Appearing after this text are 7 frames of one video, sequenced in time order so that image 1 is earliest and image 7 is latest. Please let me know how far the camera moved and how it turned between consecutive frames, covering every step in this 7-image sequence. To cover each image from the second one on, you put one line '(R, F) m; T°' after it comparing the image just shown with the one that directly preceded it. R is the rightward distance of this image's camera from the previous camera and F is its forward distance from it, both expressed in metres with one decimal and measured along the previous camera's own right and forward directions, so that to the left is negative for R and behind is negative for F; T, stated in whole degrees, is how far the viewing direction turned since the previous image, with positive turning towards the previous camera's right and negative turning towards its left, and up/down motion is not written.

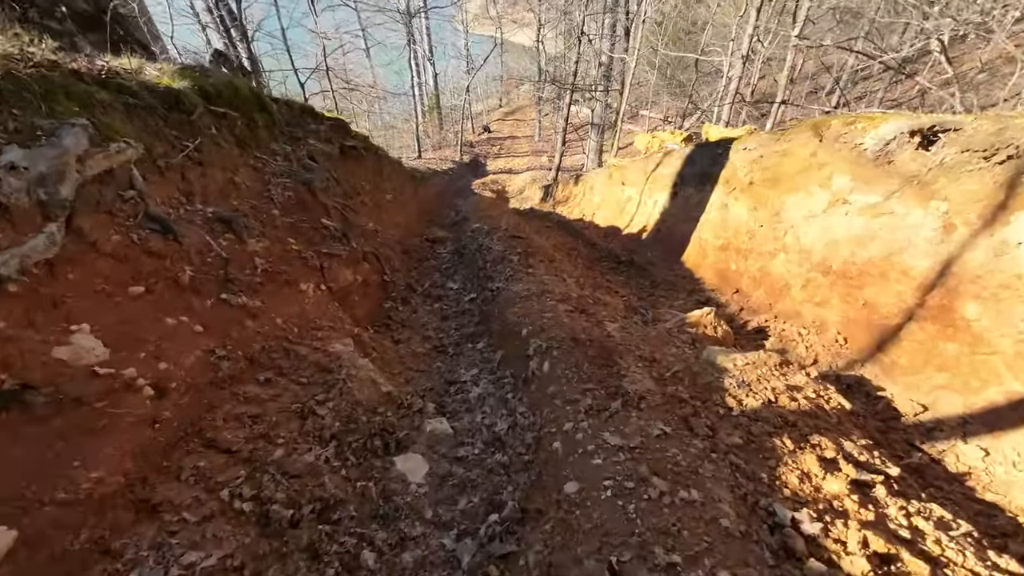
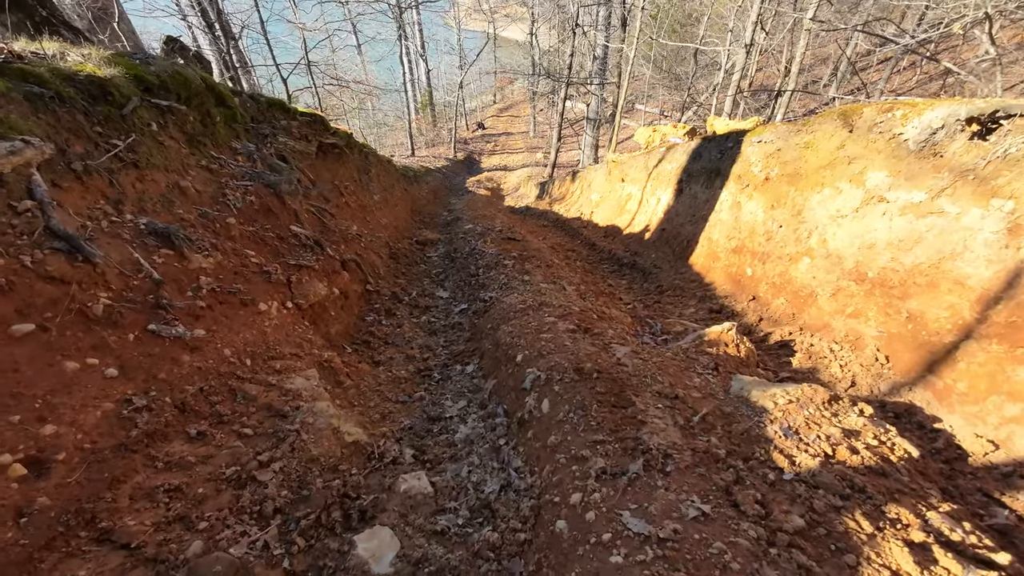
(+0.1, +0.8) m; 0°
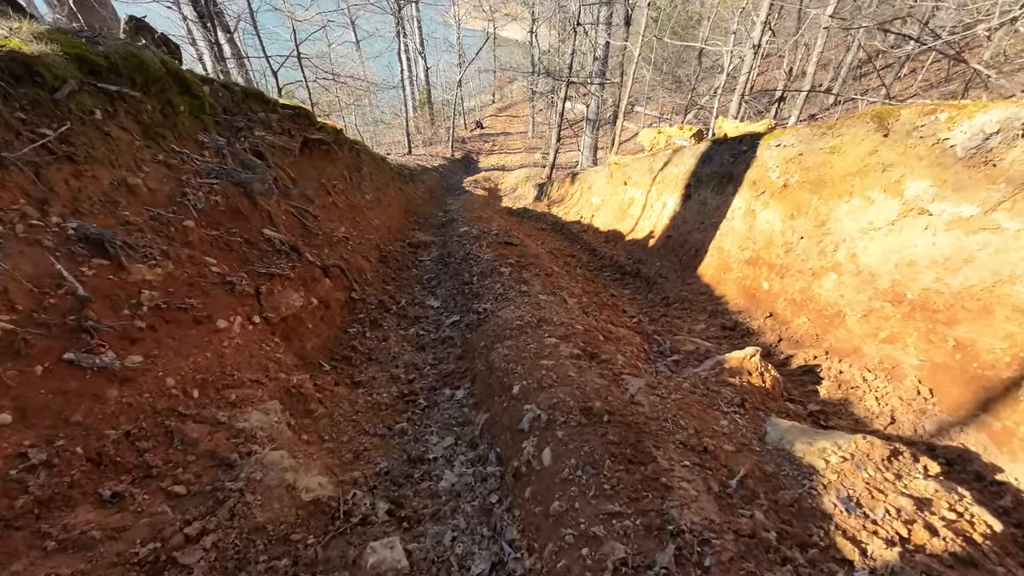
(0.0, +0.6) m; +1°
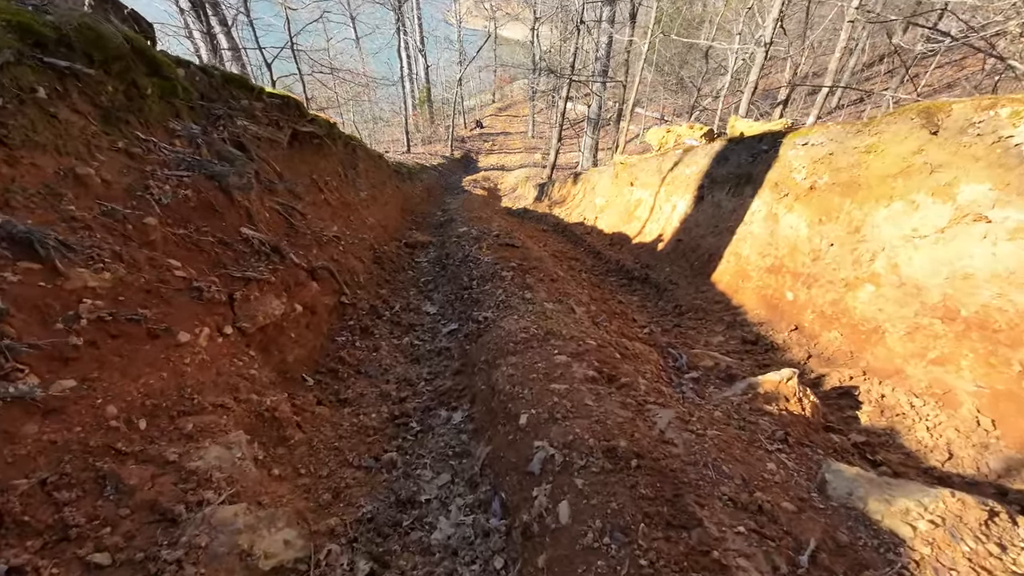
(-0.1, +0.6) m; 0°
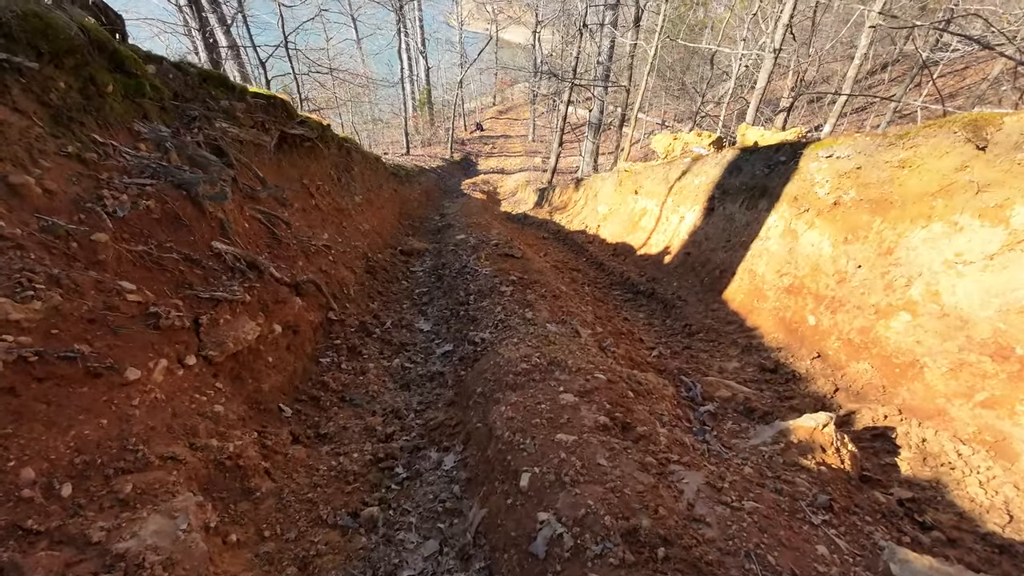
(0.0, +0.5) m; 0°
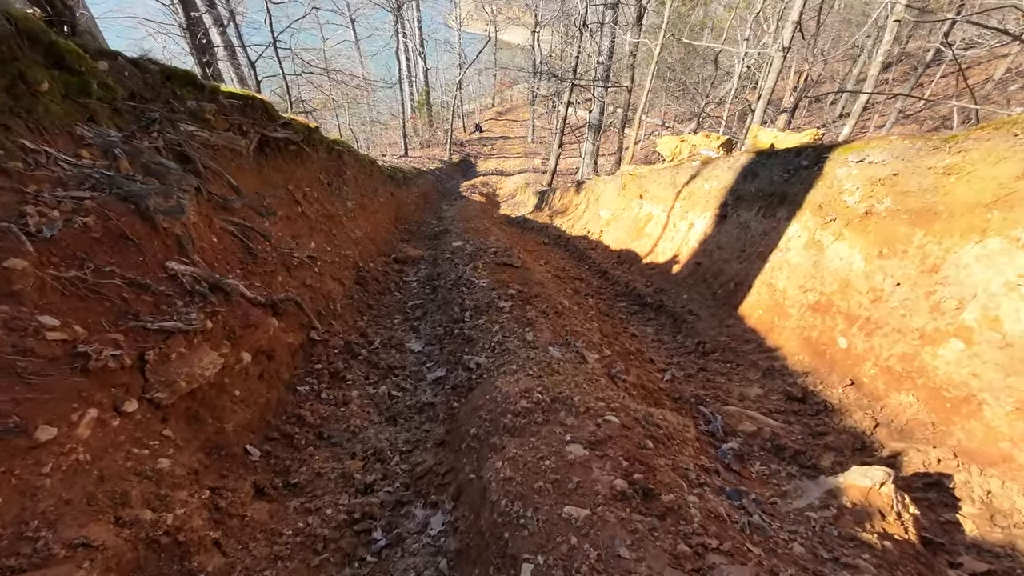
(0.0, +0.6) m; 0°
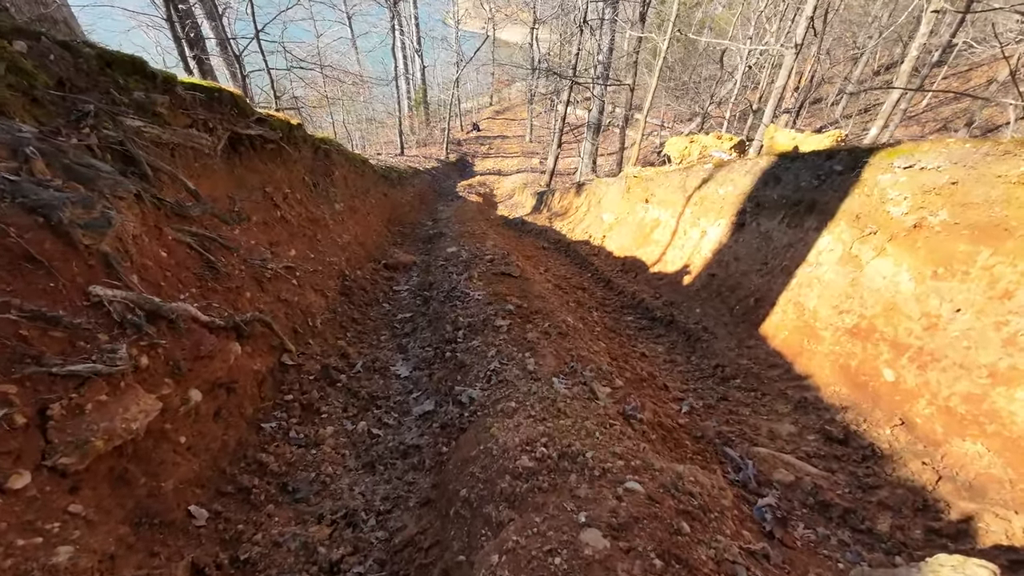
(0.0, +0.7) m; 0°
